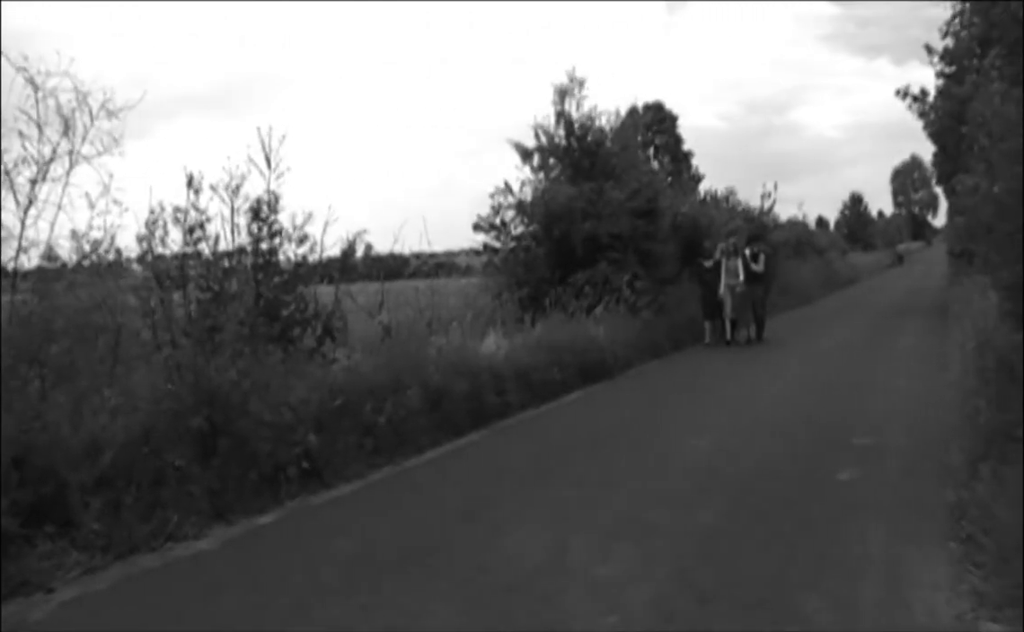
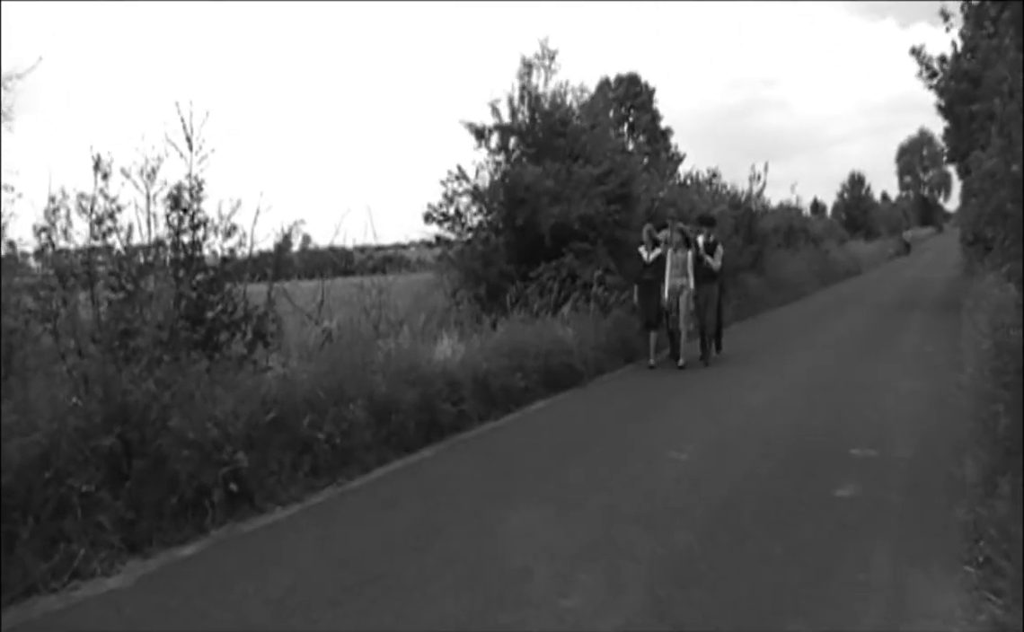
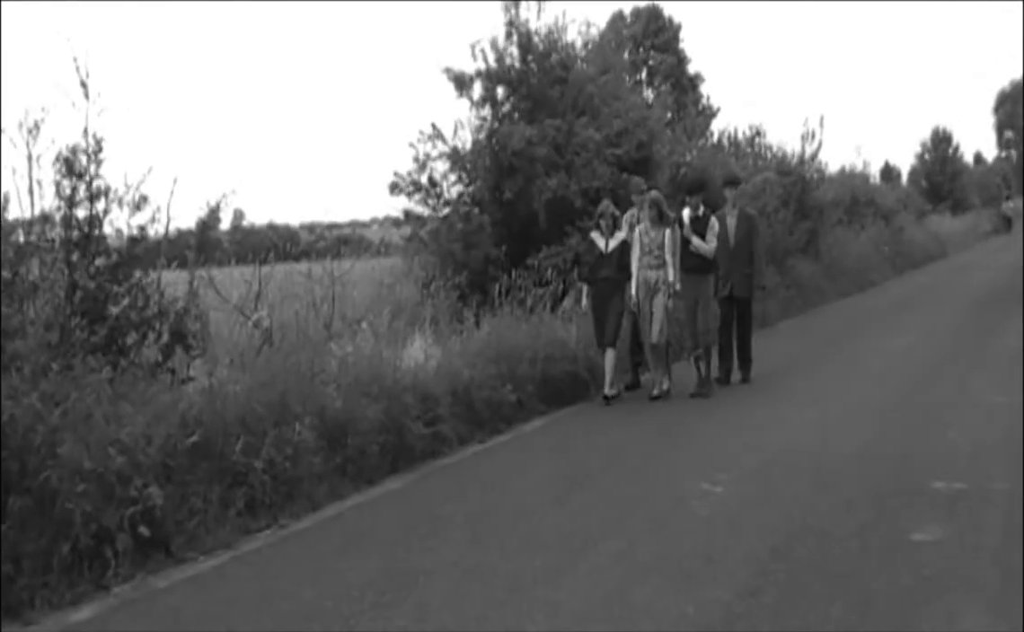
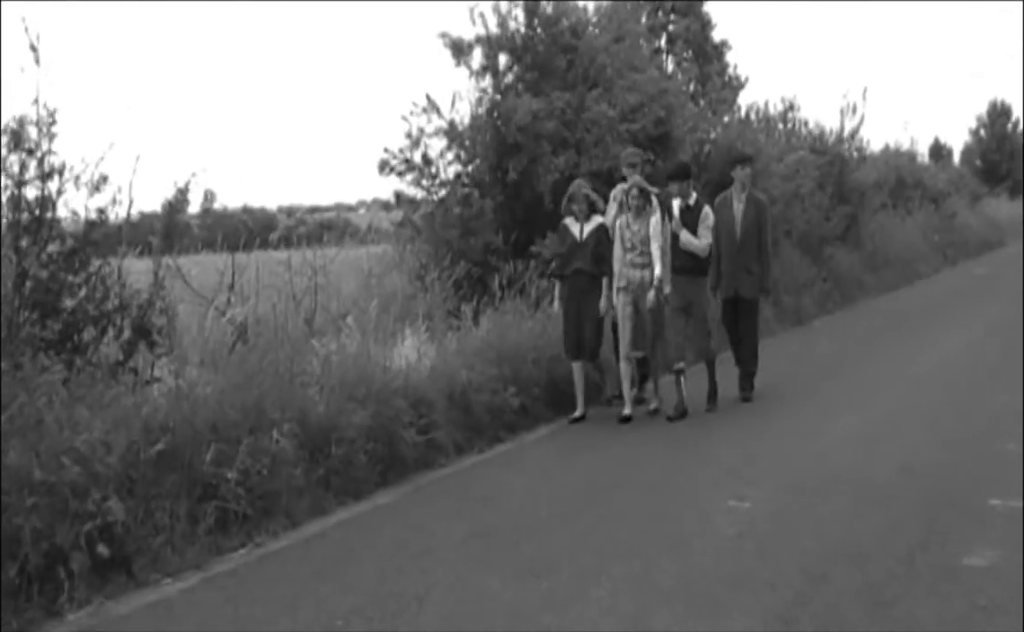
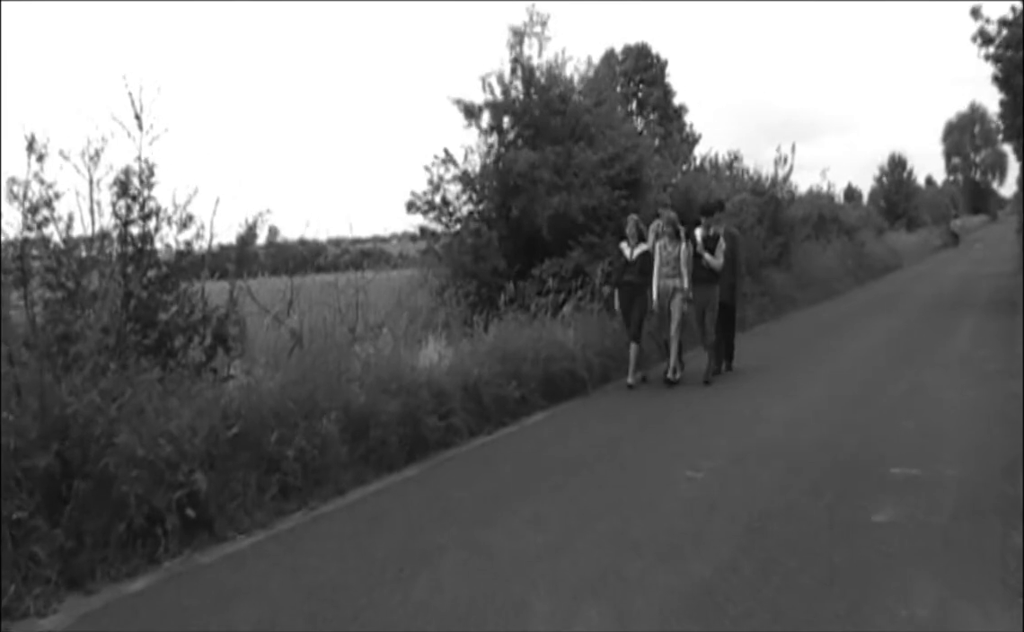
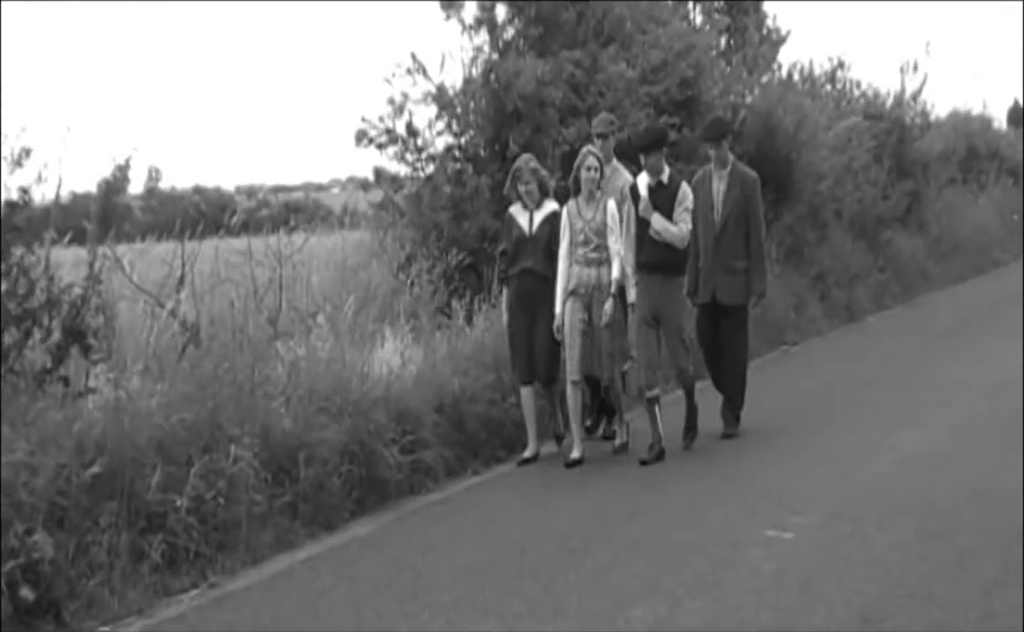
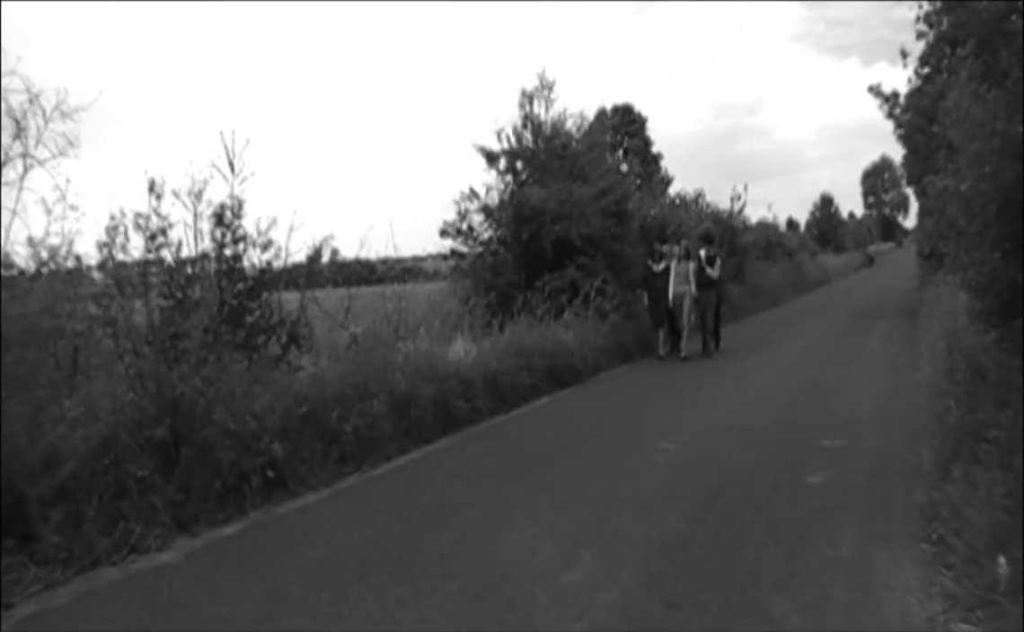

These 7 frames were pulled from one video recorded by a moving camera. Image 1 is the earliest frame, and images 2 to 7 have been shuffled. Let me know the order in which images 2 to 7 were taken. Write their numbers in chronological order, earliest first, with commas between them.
7, 2, 5, 3, 4, 6
